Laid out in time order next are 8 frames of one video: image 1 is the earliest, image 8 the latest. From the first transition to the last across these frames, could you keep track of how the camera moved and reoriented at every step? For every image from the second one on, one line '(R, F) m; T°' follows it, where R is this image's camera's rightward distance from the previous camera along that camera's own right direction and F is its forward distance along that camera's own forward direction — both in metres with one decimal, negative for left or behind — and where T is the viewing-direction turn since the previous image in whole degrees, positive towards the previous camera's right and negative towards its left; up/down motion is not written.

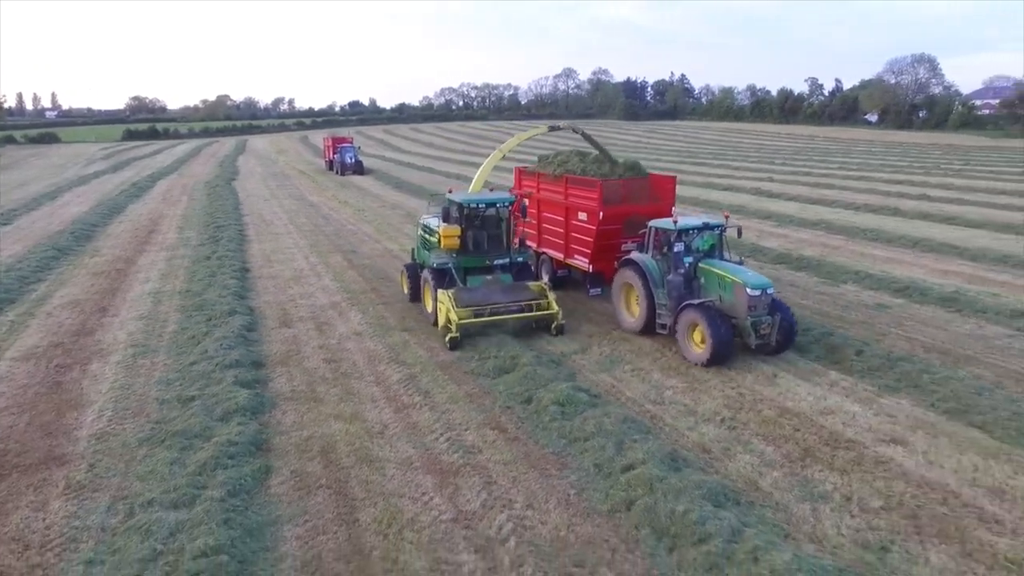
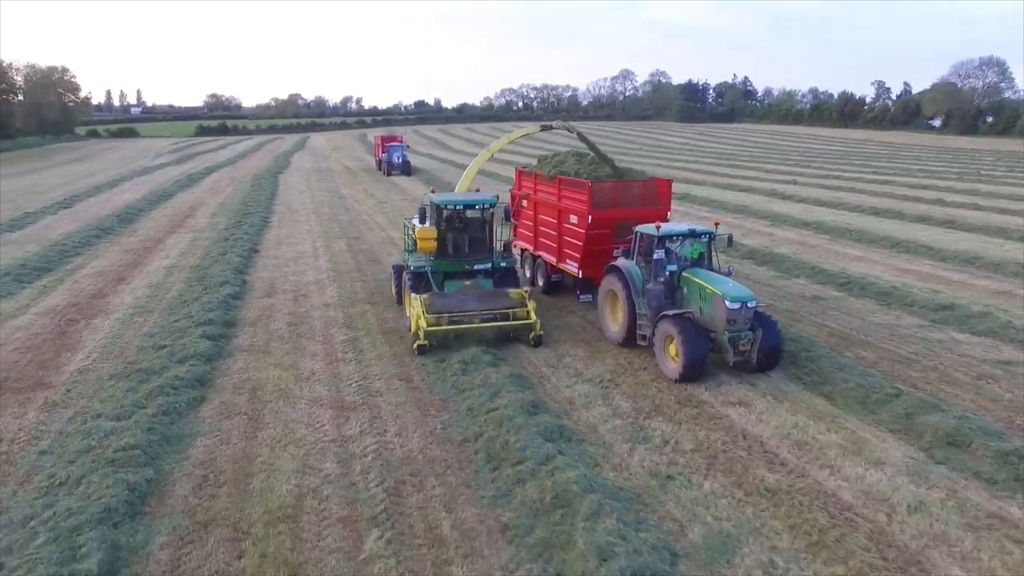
(+1.9, -1.2) m; -5°
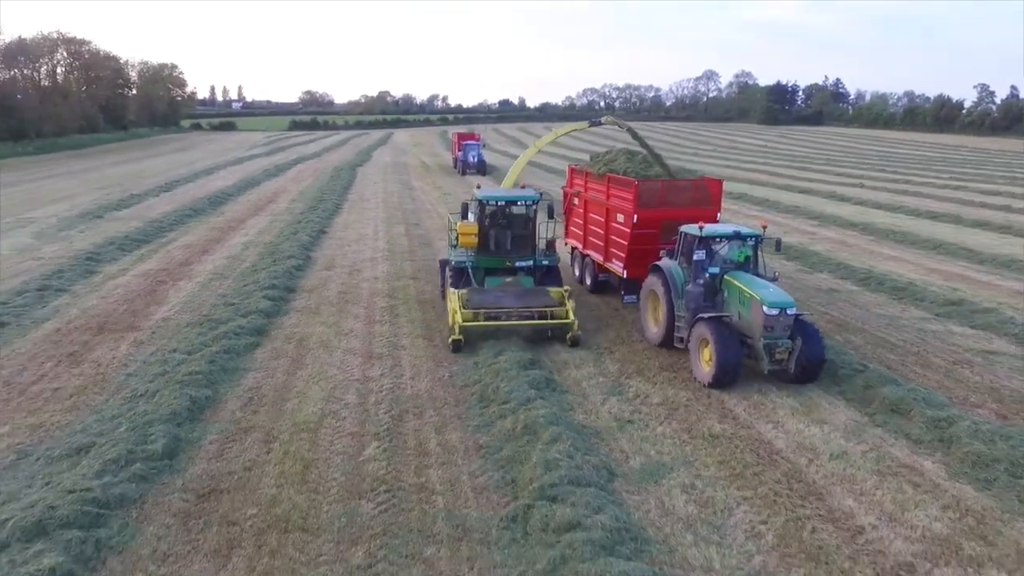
(+1.0, -1.2) m; -6°
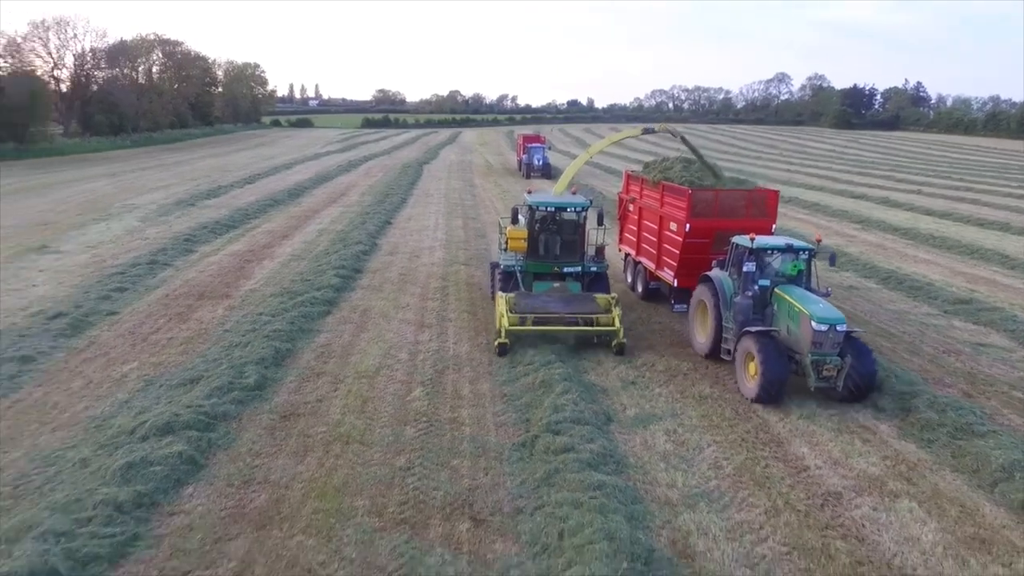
(+0.5, -1.5) m; -5°
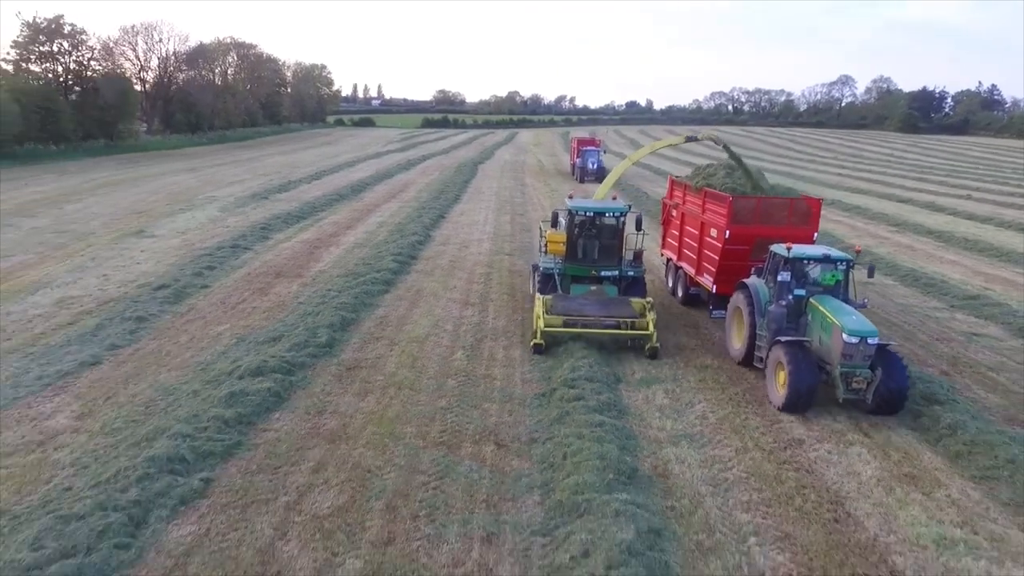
(+0.4, -1.6) m; -4°
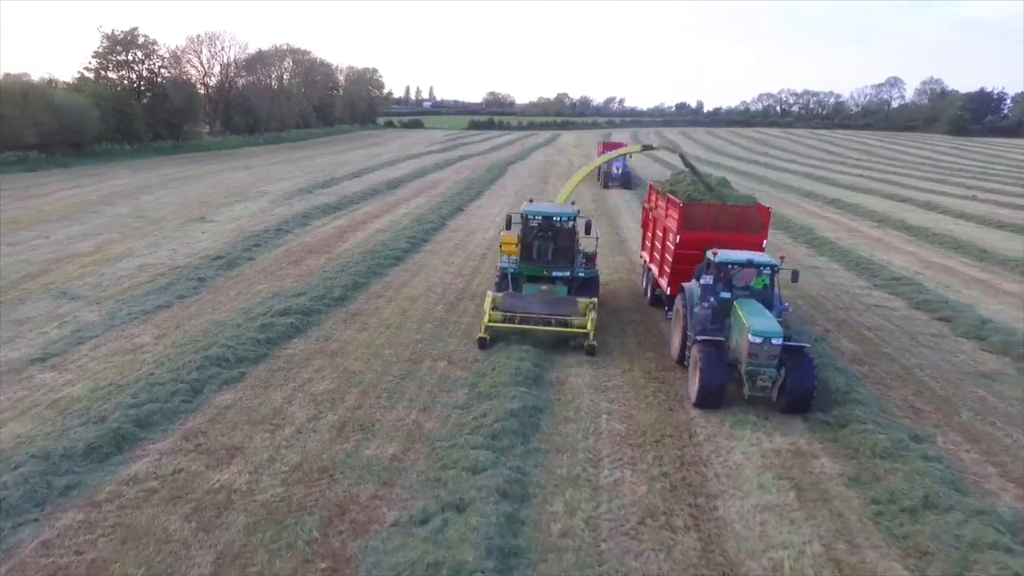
(+1.5, -2.9) m; -4°
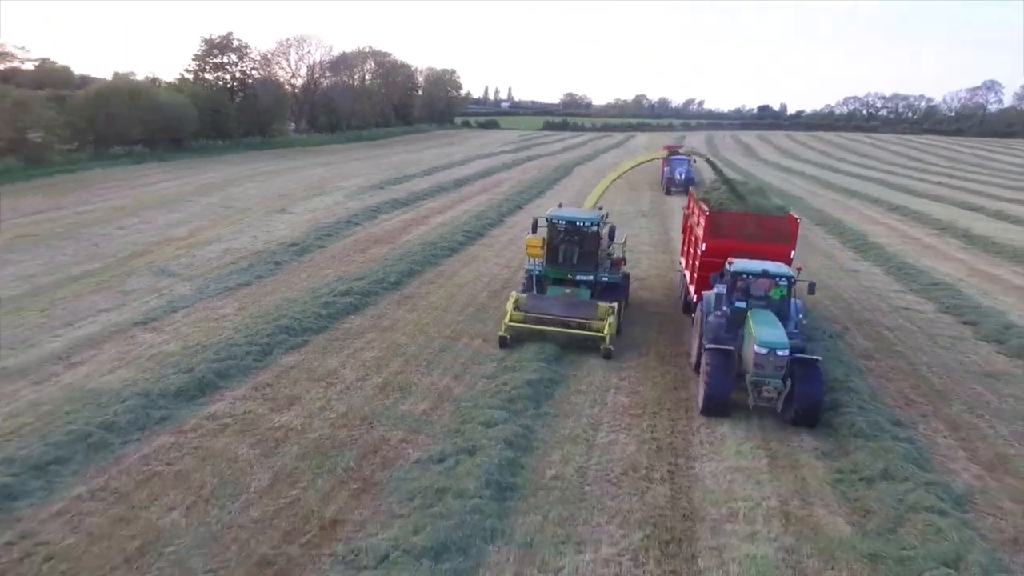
(+0.7, -1.2) m; -6°
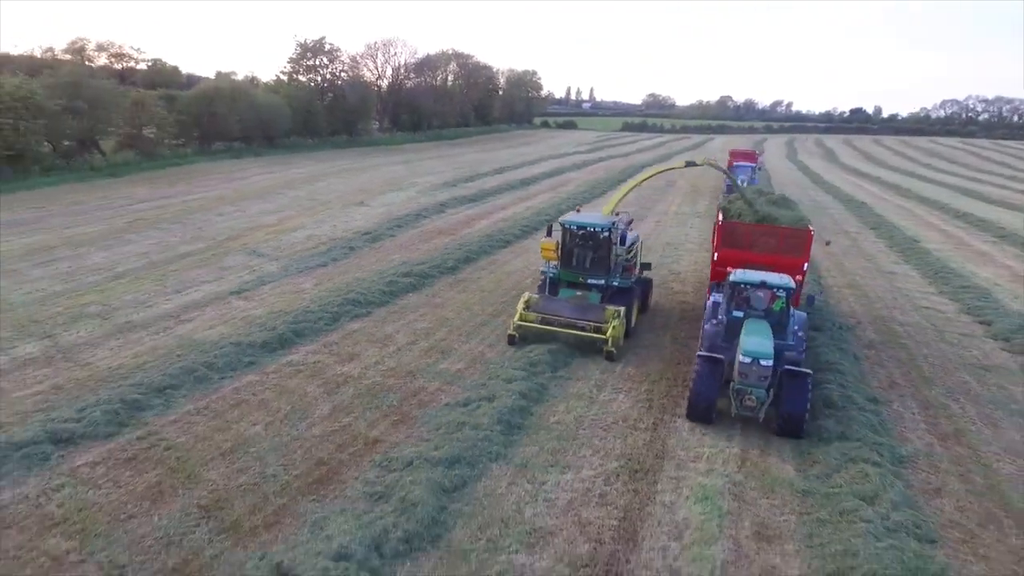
(+0.8, -1.7) m; -6°
